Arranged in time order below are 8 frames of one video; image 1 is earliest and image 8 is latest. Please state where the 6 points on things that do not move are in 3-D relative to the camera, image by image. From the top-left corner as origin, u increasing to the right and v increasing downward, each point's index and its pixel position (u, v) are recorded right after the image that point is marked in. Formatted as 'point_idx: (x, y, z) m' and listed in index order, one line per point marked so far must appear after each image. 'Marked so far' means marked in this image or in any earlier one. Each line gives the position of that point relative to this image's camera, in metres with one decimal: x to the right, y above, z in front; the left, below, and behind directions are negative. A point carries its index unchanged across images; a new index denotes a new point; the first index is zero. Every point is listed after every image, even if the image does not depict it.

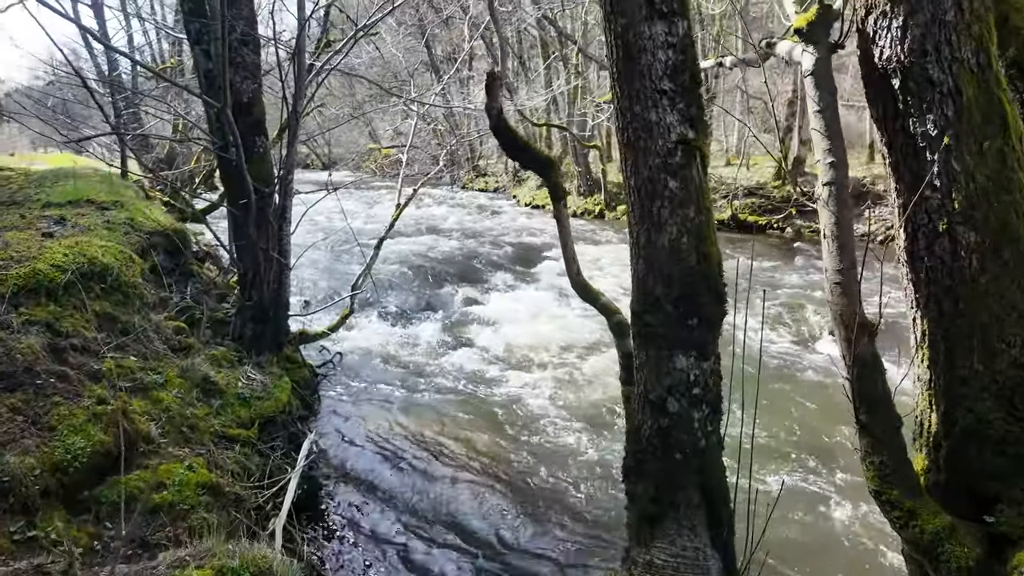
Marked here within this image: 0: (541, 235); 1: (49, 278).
0: (+0.7, +1.5, +16.4) m
1: (-3.2, +0.1, +4.0) m
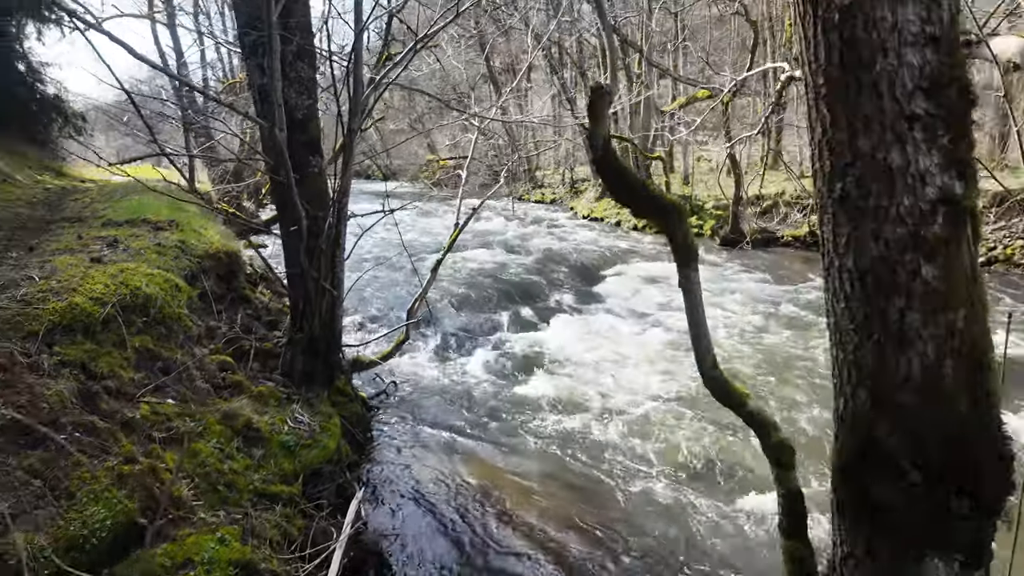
0: (+2.4, +1.0, +15.7) m
1: (-2.7, -0.2, +3.7) m
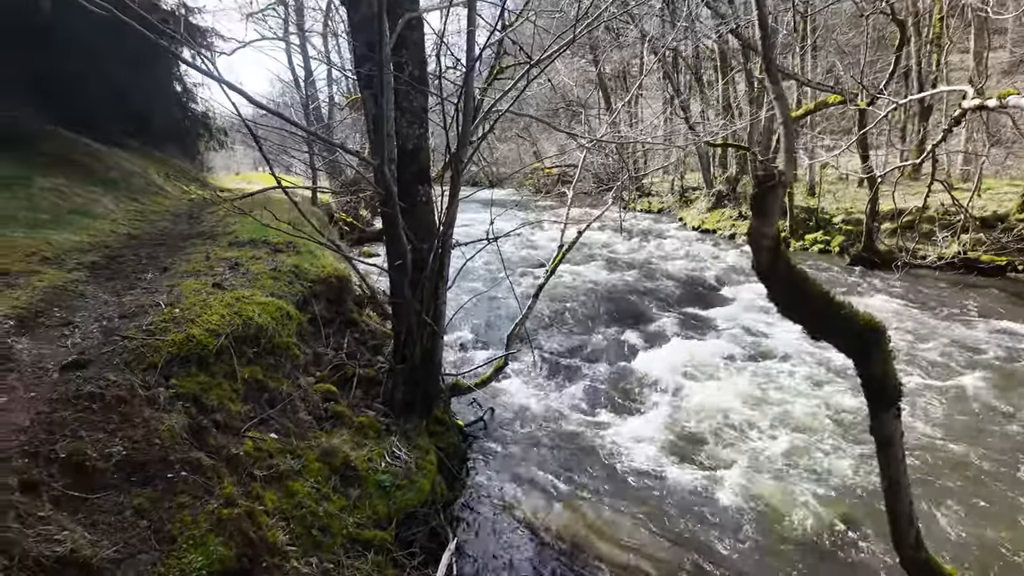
0: (+5.1, +0.5, +14.7) m
1: (-2.0, -0.4, +3.8) m
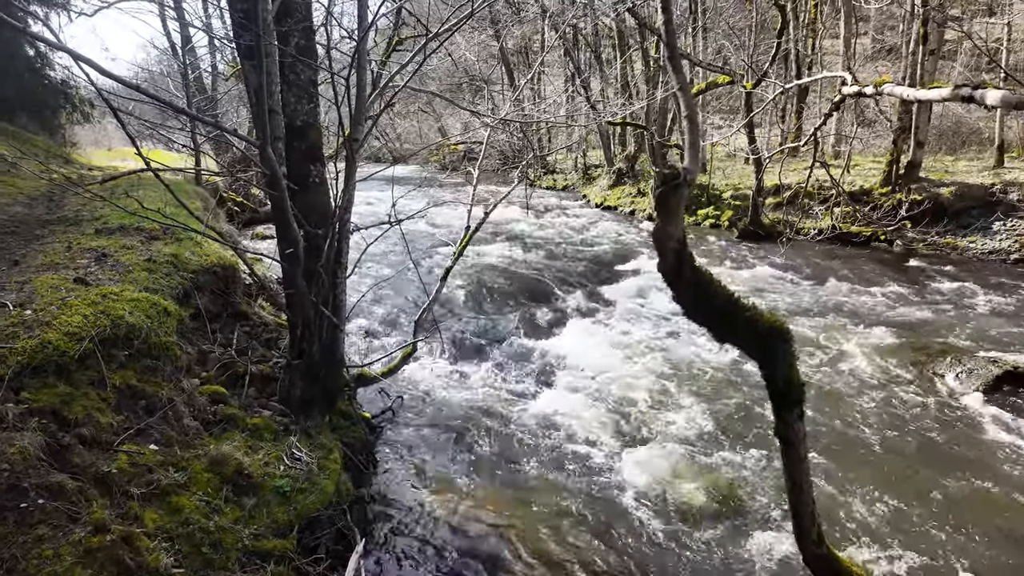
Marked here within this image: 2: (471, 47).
0: (+2.7, +1.2, +15.2) m
1: (-2.6, -0.4, +3.3) m
2: (-0.6, +3.3, +7.8) m
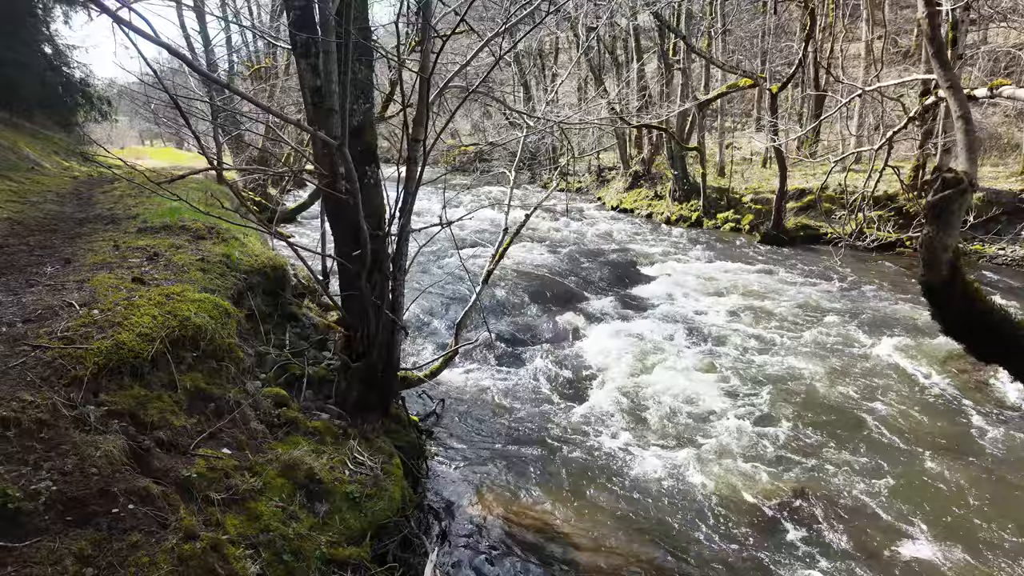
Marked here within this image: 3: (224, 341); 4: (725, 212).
0: (+3.3, +1.1, +15.1) m
1: (-2.2, -0.4, +3.3) m
2: (0.0, +3.3, +7.8) m
3: (-2.0, -0.4, +3.9) m
4: (+6.5, +2.3, +17.5) m
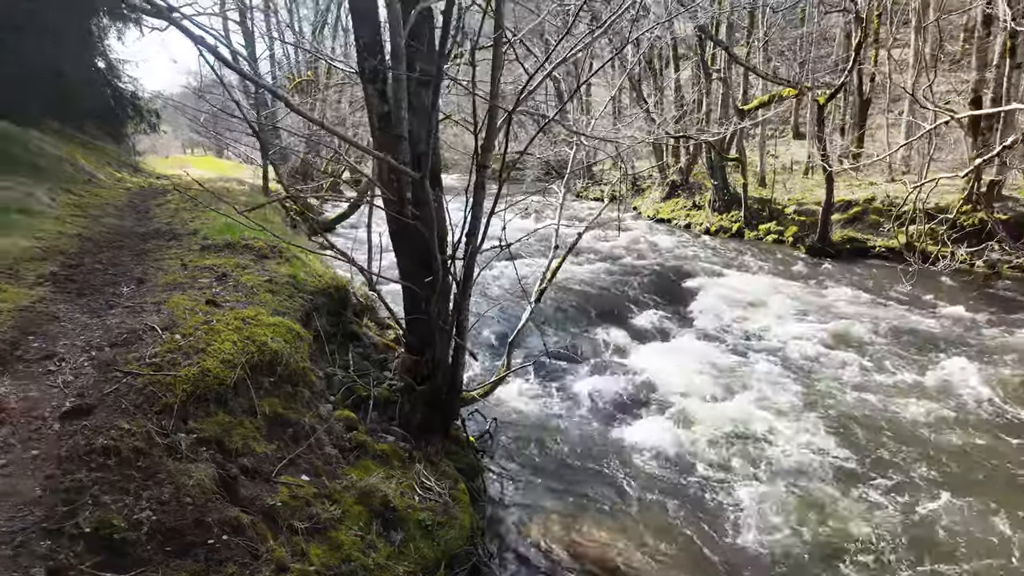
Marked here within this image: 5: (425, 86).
0: (+4.3, +0.8, +14.9) m
1: (-1.7, -0.5, +3.4) m
2: (+0.7, +3.0, +7.8) m
3: (-1.5, -0.5, +4.0) m
4: (+7.7, +1.9, +17.2) m
5: (-0.7, +1.6, +4.6) m
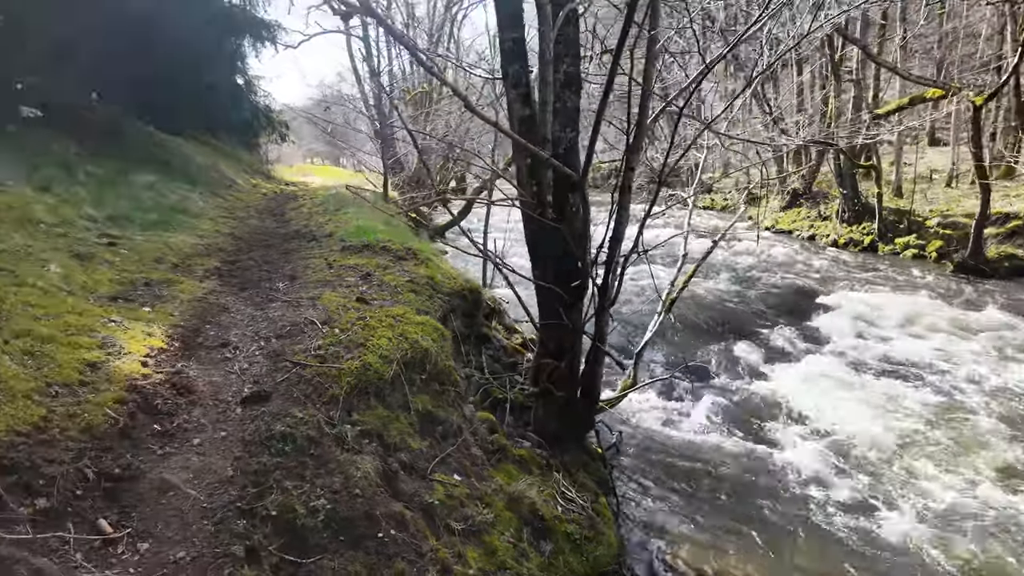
0: (+7.0, +0.4, +13.9) m
1: (-0.8, -0.5, +3.4) m
2: (+2.4, +2.9, +7.4) m
3: (-0.5, -0.5, +4.0) m
4: (+10.8, +1.4, +15.6) m
5: (+0.5, +1.6, +4.5) m
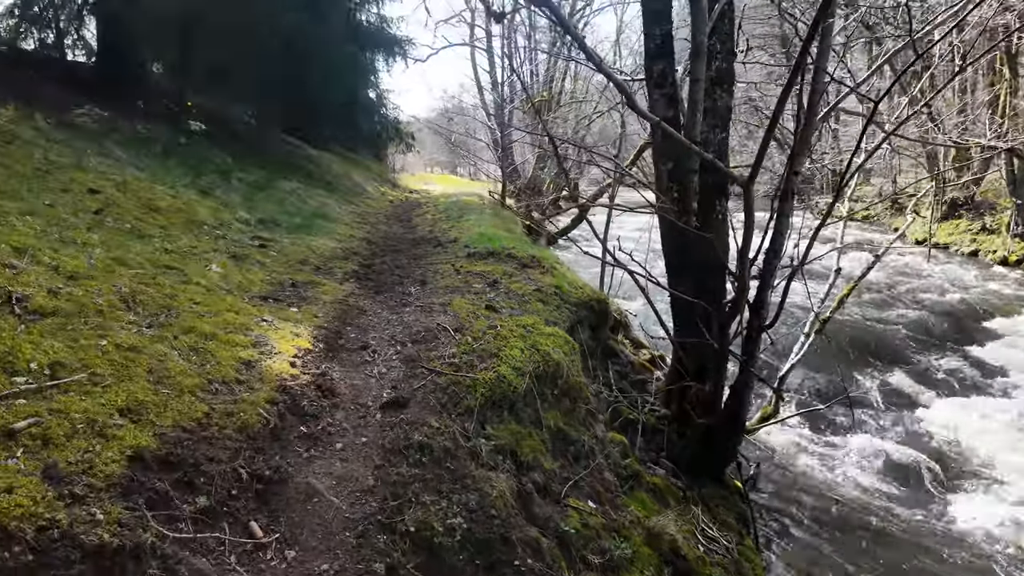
0: (+9.6, -0.1, +12.1) m
1: (0.0, -0.6, +3.3) m
2: (+4.0, +2.7, +6.7) m
3: (+0.4, -0.6, +3.8) m
4: (+13.7, +0.8, +13.1) m
5: (+1.5, +1.5, +4.1) m
